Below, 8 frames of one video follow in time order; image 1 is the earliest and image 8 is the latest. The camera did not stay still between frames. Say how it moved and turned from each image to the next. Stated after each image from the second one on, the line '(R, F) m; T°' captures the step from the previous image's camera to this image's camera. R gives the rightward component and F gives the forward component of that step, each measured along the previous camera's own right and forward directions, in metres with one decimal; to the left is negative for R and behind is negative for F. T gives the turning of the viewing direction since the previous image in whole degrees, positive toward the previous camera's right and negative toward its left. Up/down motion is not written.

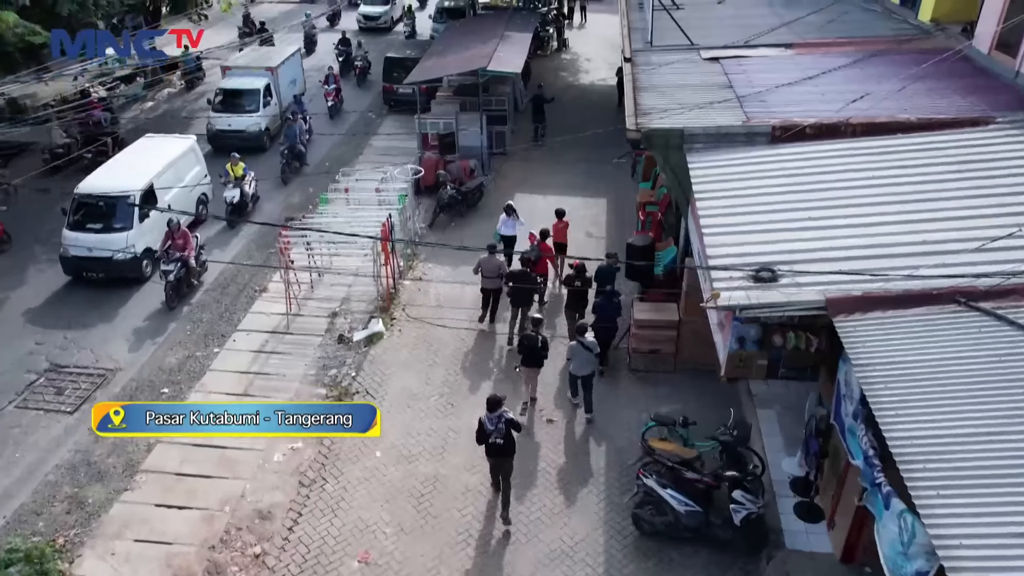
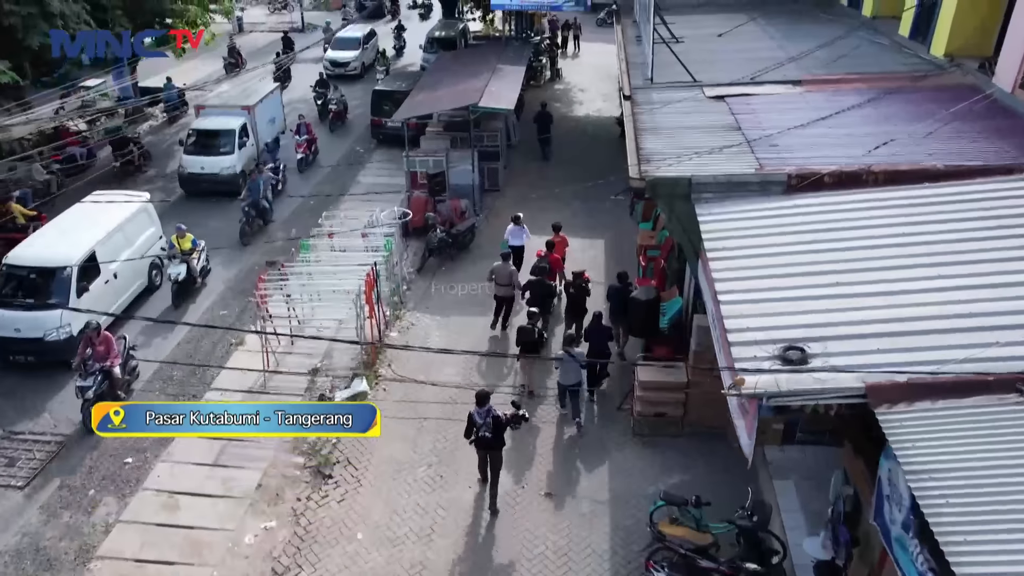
(0.0, +0.8) m; 0°
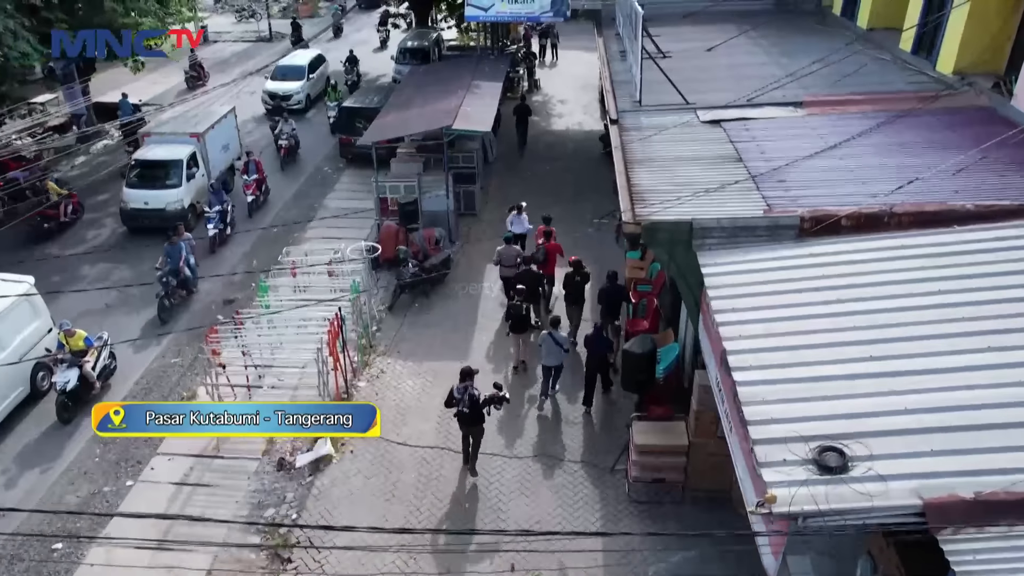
(0.0, +1.0) m; +1°
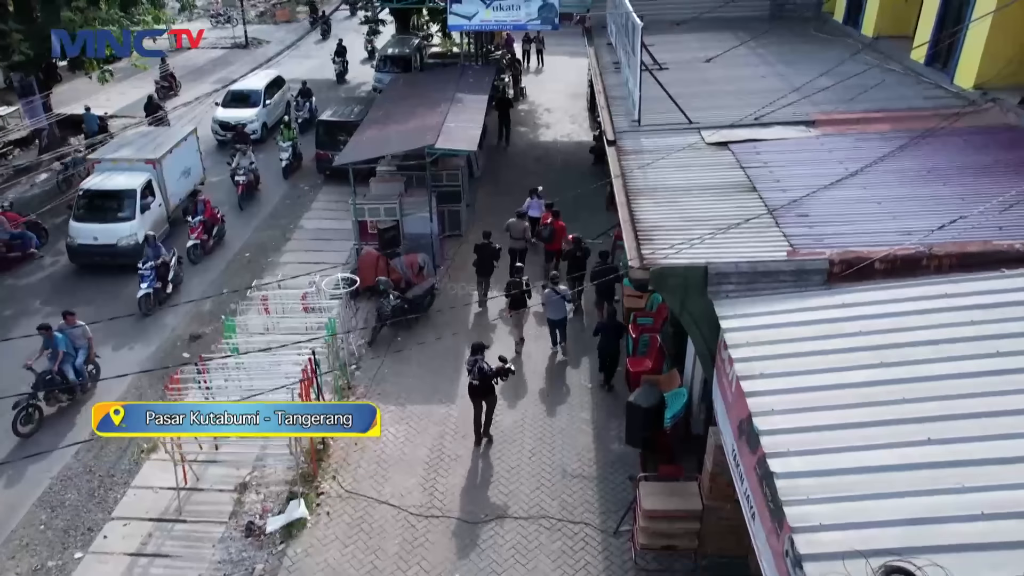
(-0.1, +0.9) m; +1°
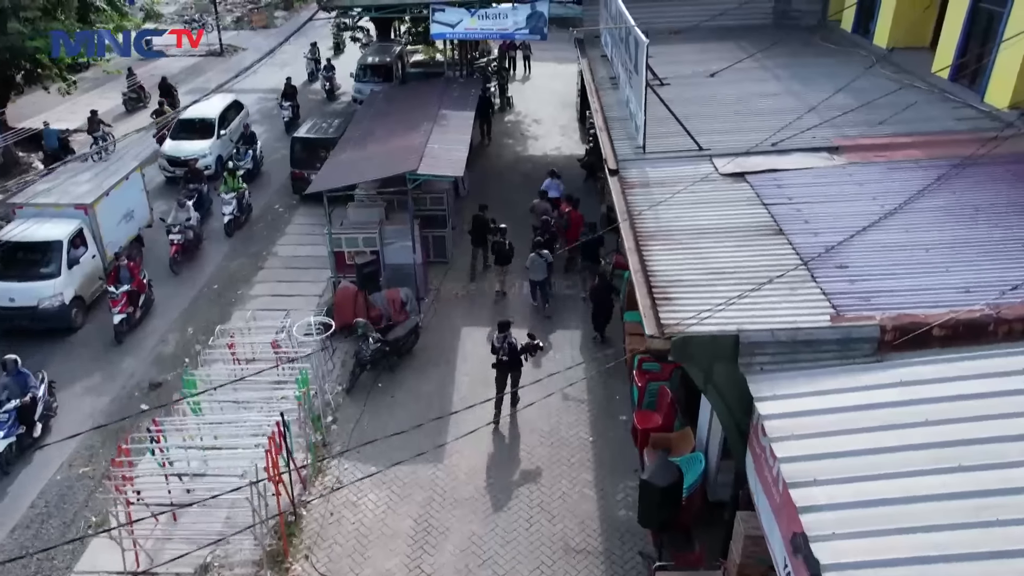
(-0.1, +1.0) m; +1°
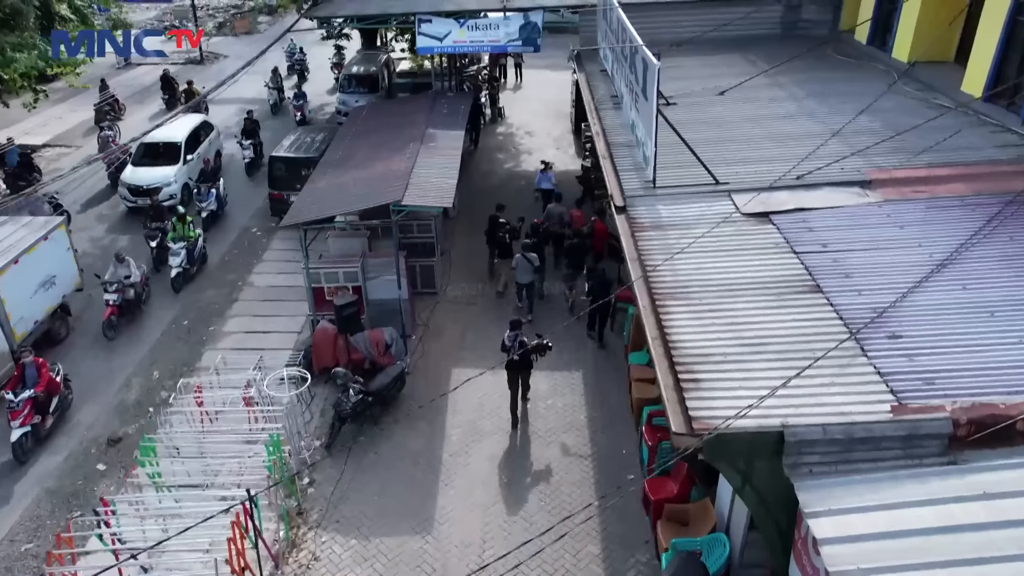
(0.0, +1.0) m; +1°
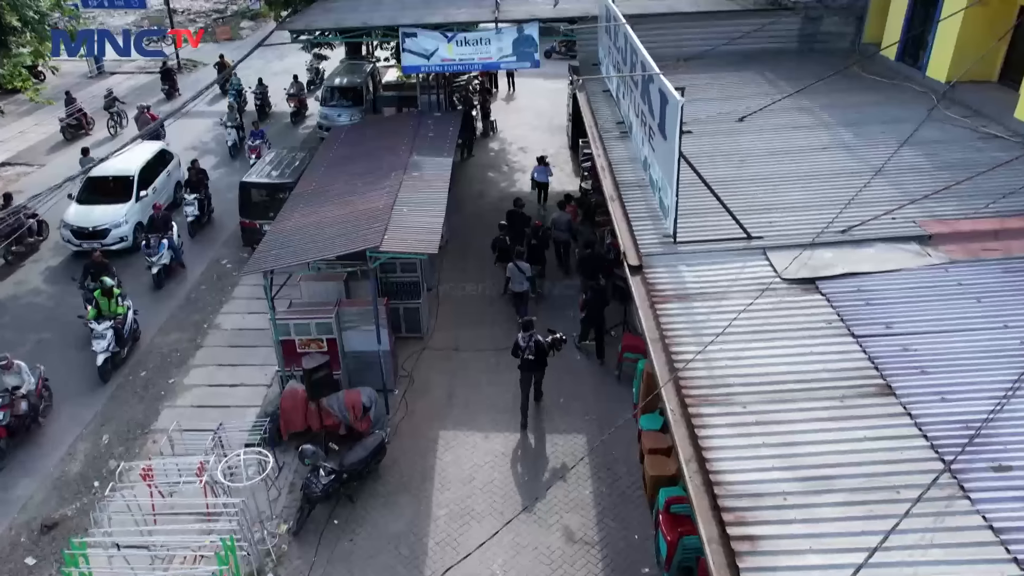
(0.0, +1.3) m; 0°
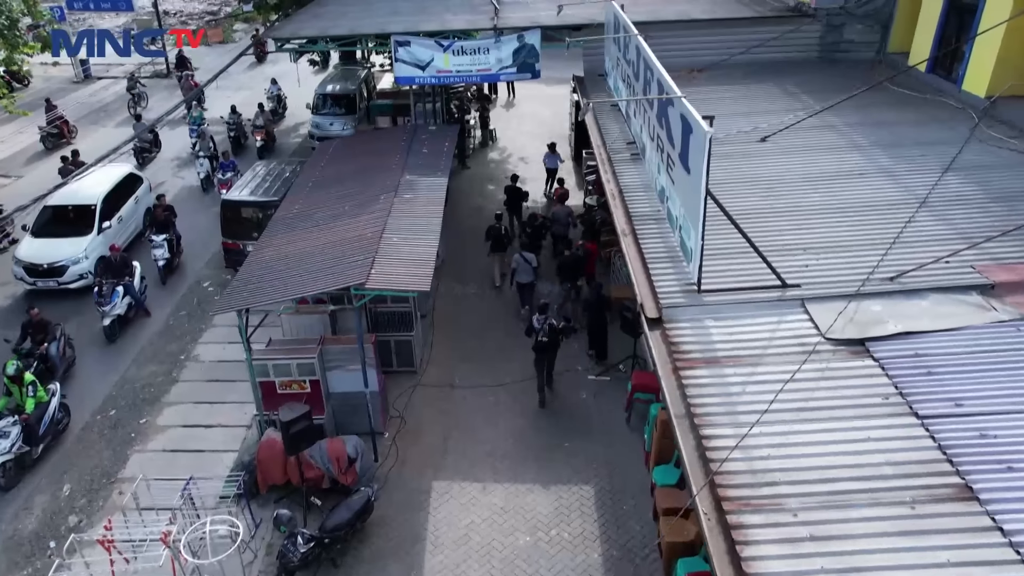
(0.0, +0.9) m; 0°
